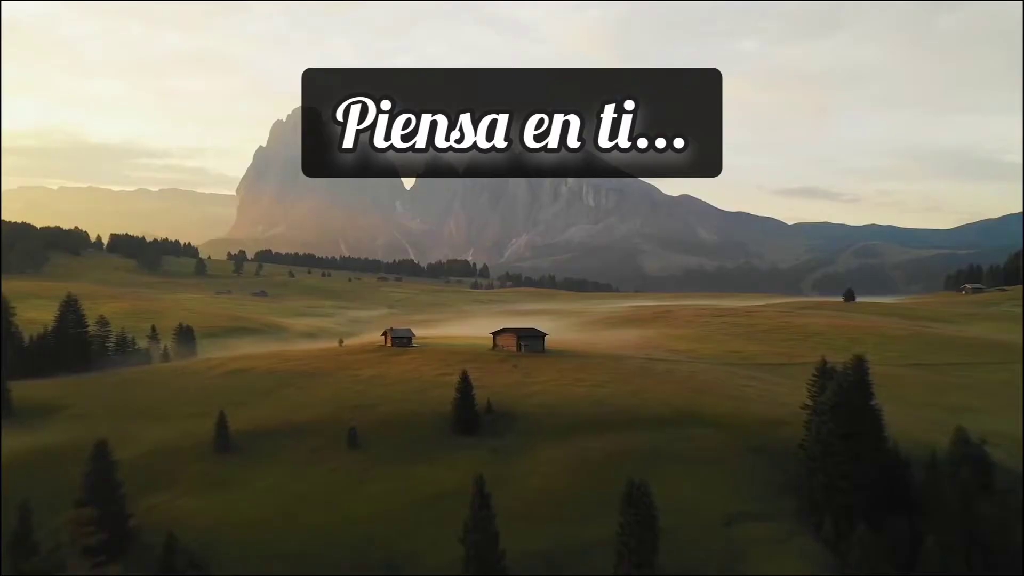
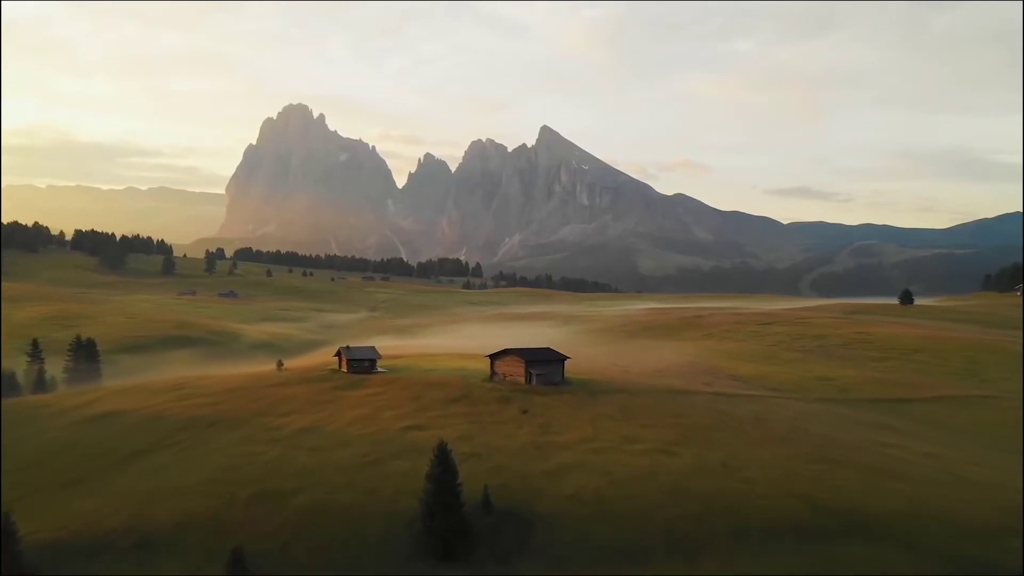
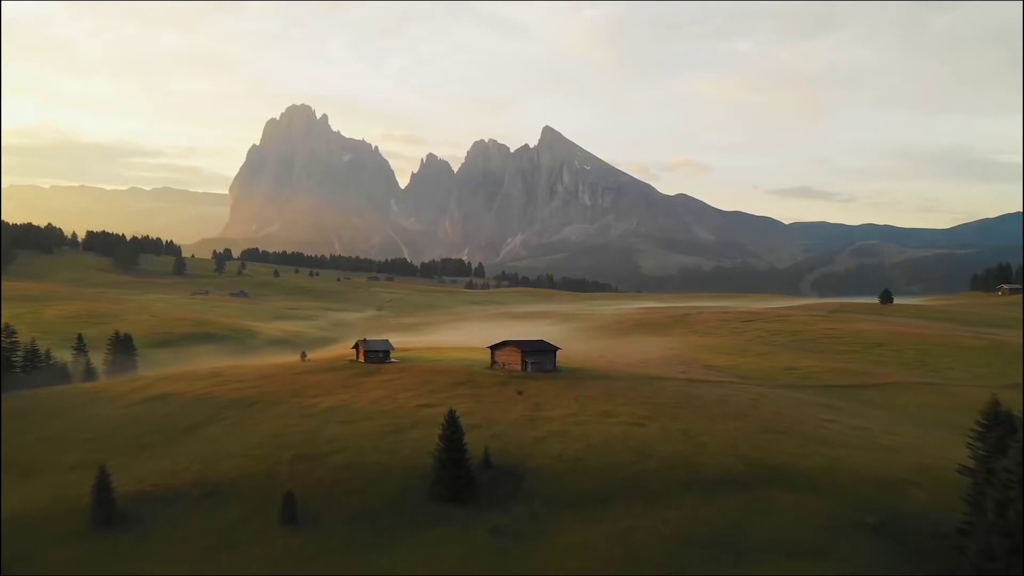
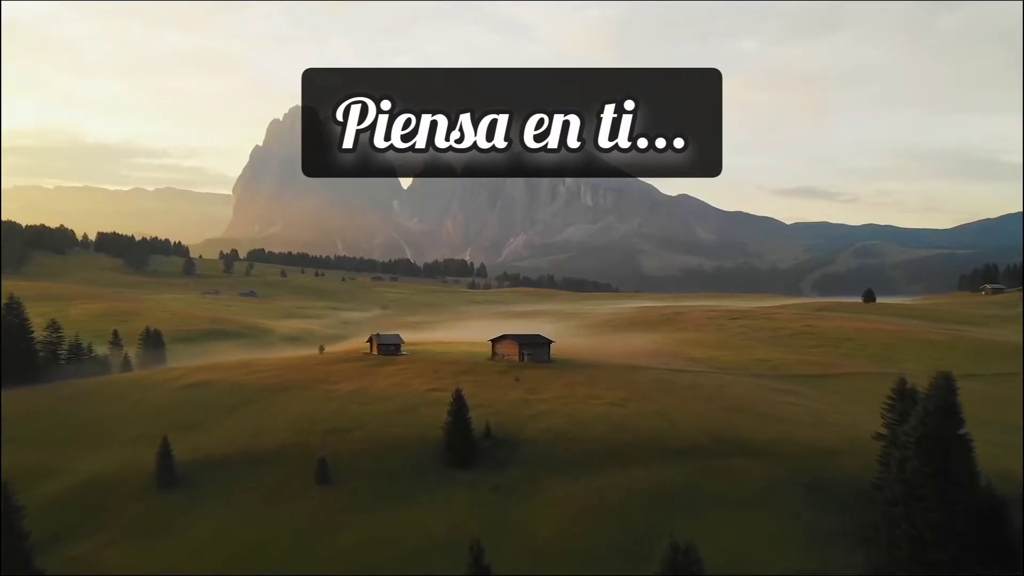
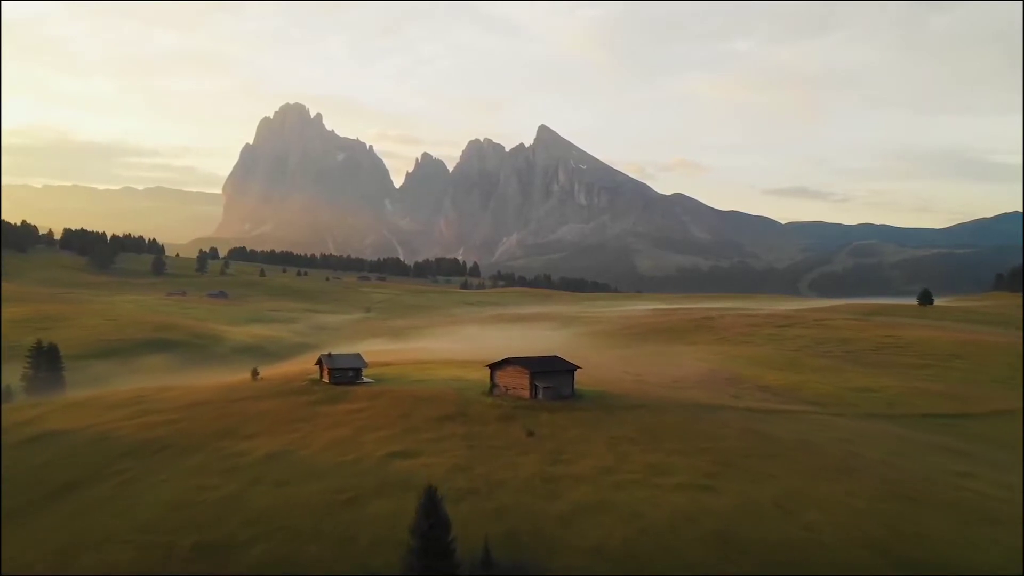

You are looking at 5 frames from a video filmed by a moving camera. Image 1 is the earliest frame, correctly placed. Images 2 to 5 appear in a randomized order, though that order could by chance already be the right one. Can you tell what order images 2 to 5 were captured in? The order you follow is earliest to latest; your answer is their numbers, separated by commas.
4, 3, 2, 5
